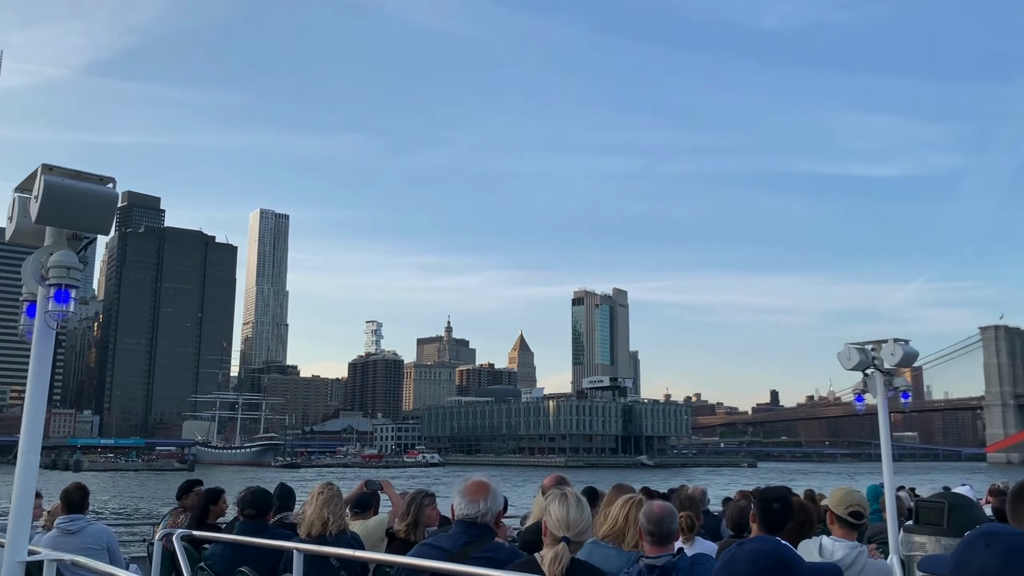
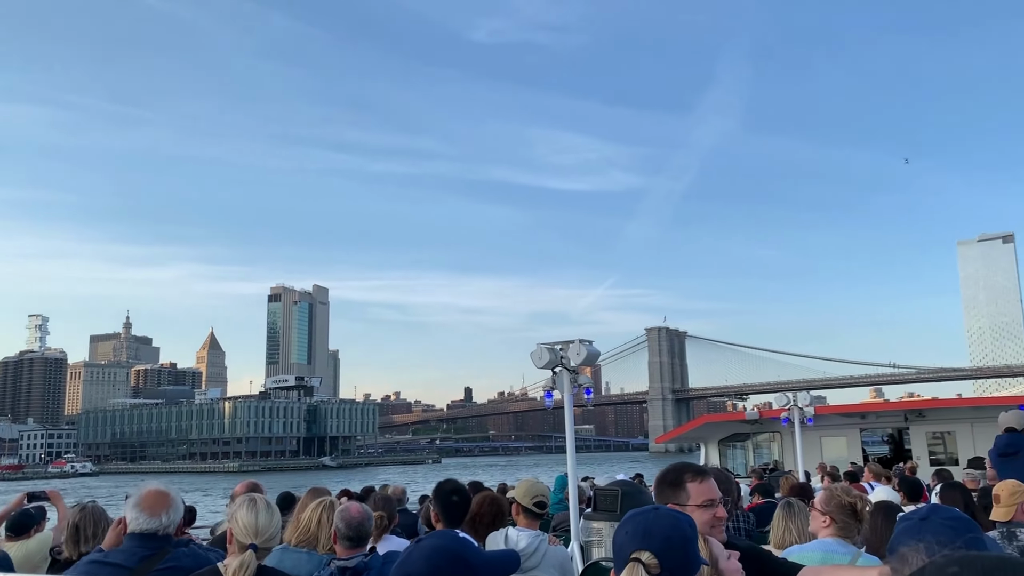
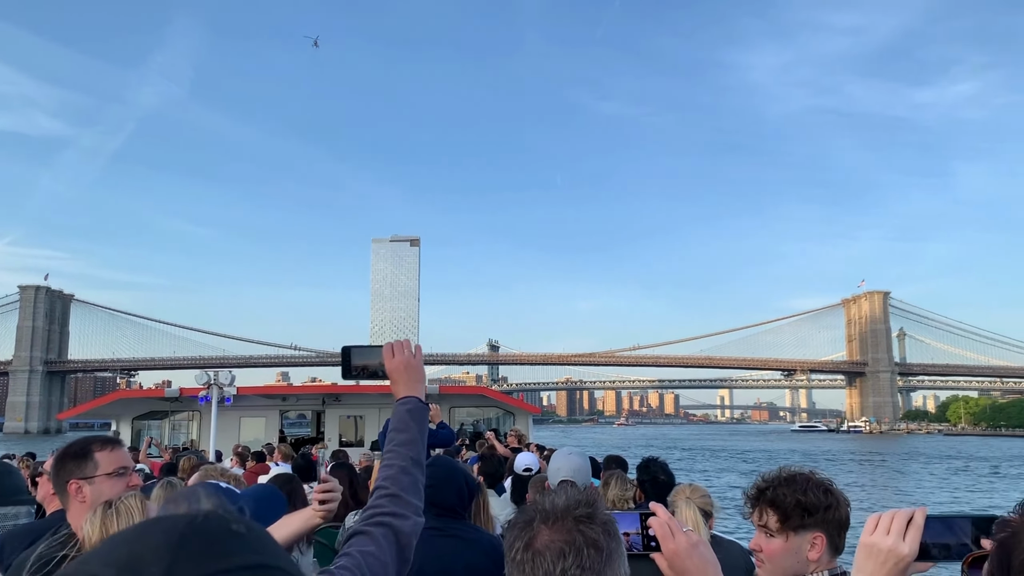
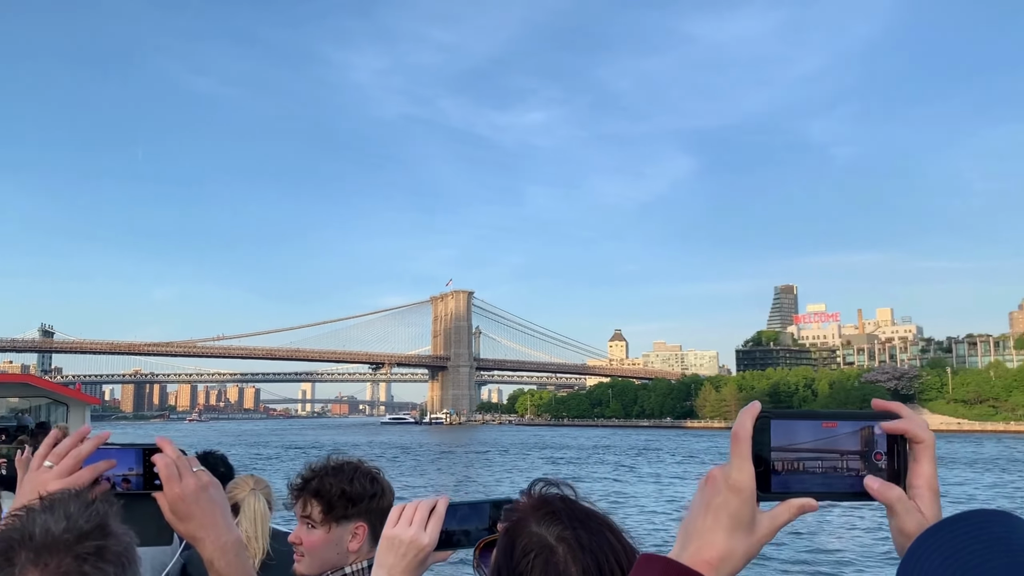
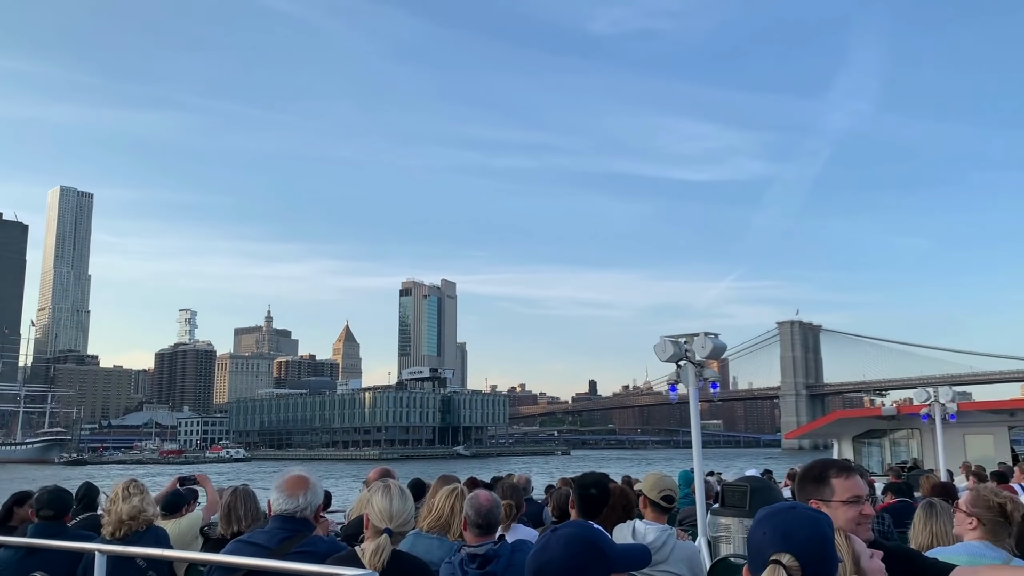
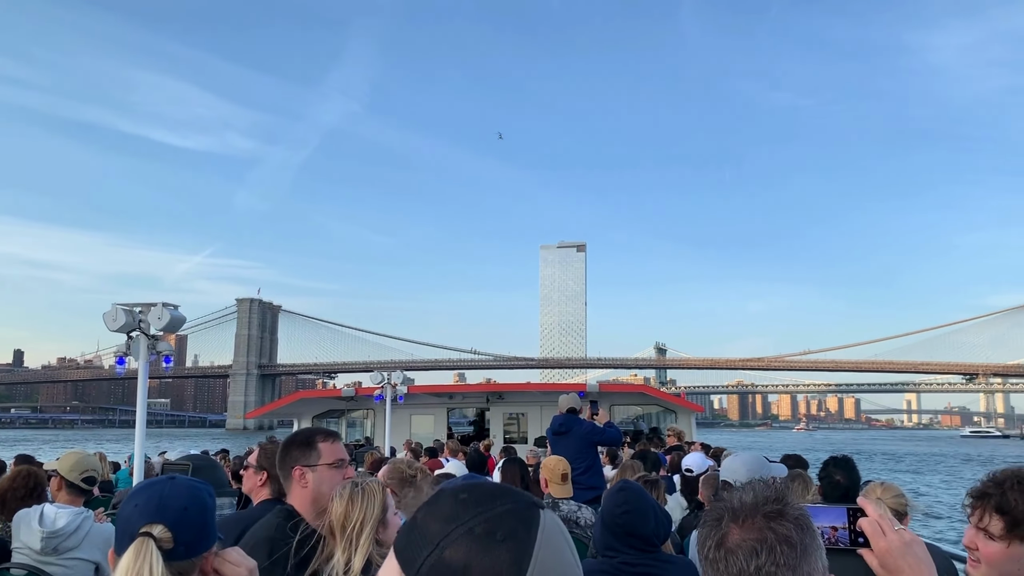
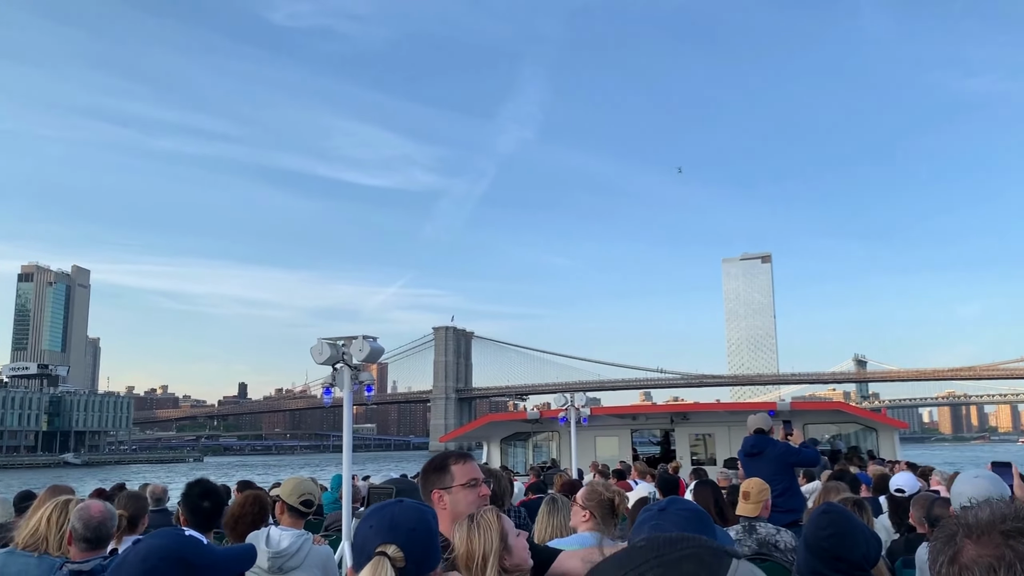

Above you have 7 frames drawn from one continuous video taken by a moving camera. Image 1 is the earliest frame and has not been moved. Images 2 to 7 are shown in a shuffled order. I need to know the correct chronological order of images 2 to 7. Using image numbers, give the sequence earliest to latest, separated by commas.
5, 2, 7, 6, 3, 4
